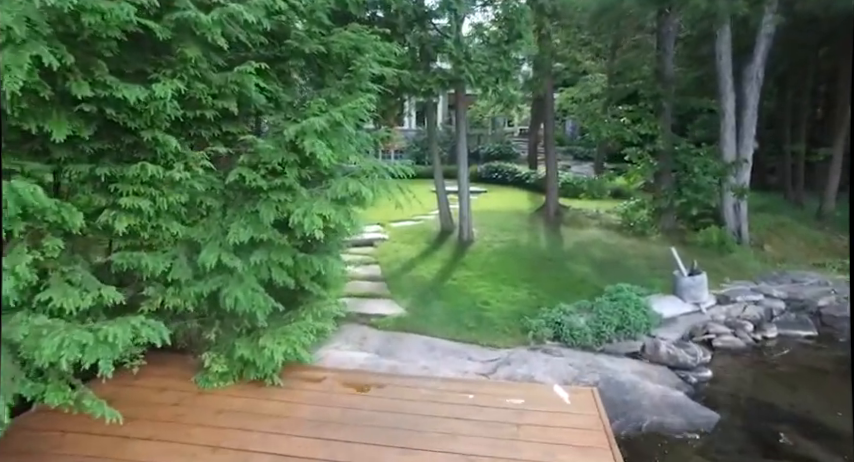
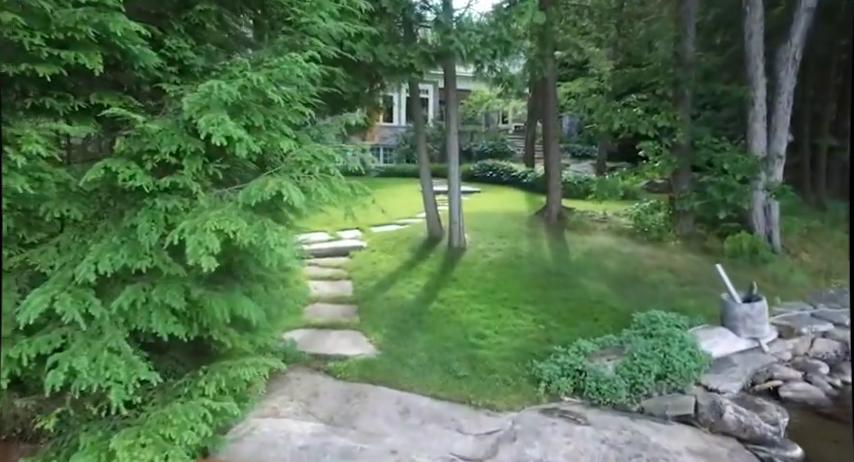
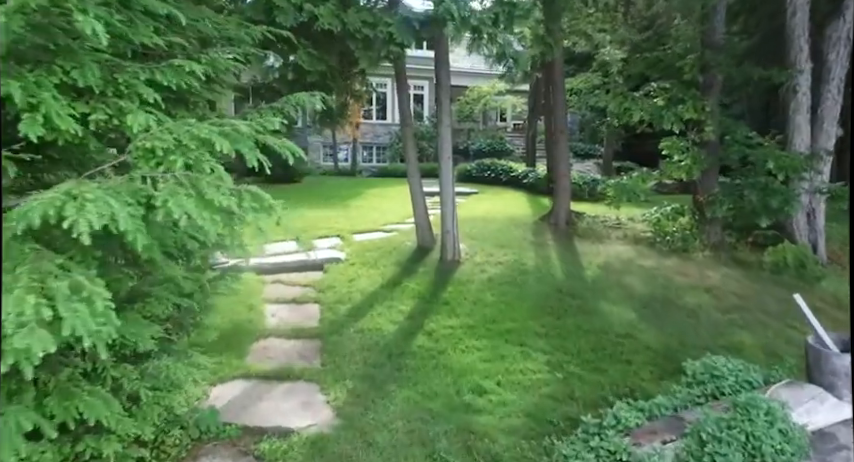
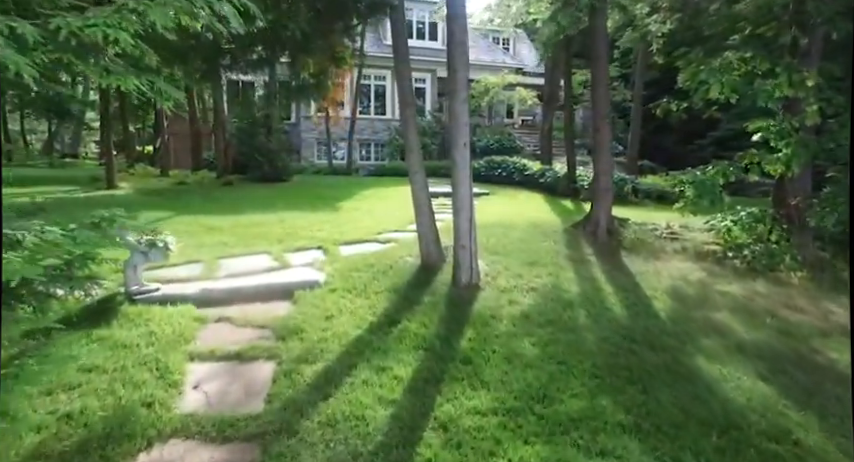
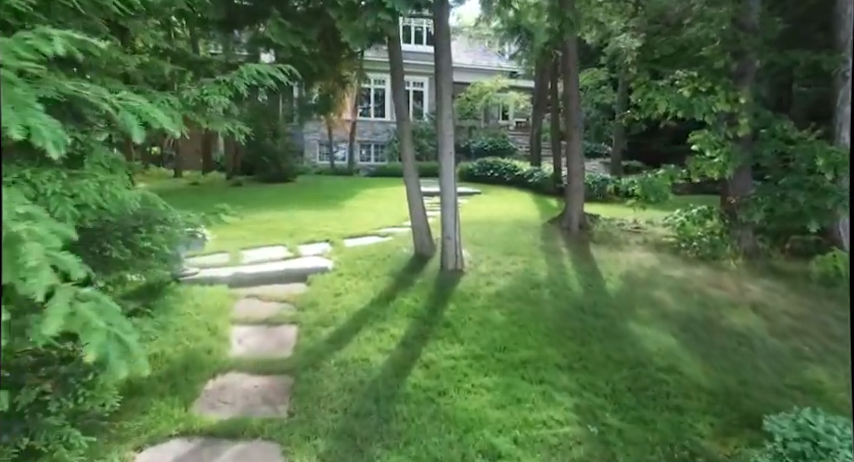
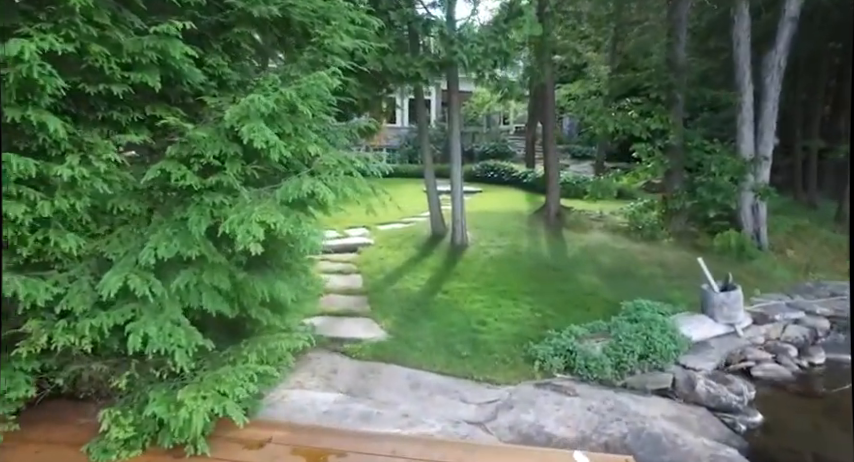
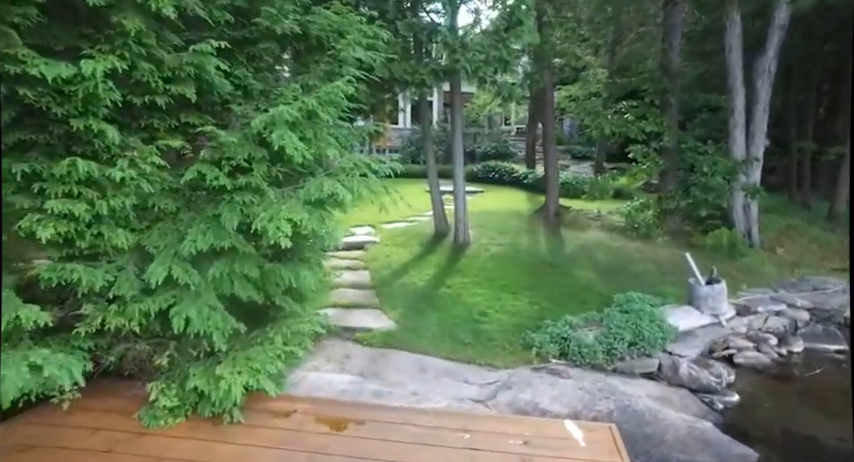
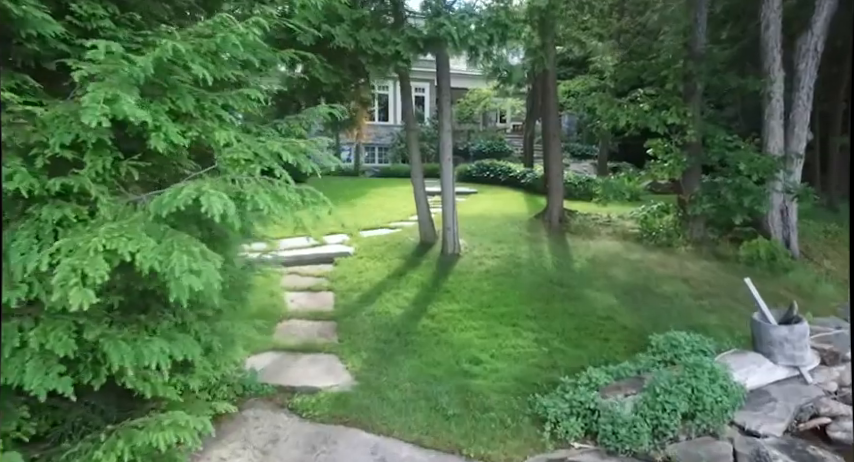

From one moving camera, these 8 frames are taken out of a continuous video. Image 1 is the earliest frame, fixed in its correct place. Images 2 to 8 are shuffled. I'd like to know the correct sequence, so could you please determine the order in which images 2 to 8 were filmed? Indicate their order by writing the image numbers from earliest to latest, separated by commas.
7, 6, 2, 8, 3, 5, 4
